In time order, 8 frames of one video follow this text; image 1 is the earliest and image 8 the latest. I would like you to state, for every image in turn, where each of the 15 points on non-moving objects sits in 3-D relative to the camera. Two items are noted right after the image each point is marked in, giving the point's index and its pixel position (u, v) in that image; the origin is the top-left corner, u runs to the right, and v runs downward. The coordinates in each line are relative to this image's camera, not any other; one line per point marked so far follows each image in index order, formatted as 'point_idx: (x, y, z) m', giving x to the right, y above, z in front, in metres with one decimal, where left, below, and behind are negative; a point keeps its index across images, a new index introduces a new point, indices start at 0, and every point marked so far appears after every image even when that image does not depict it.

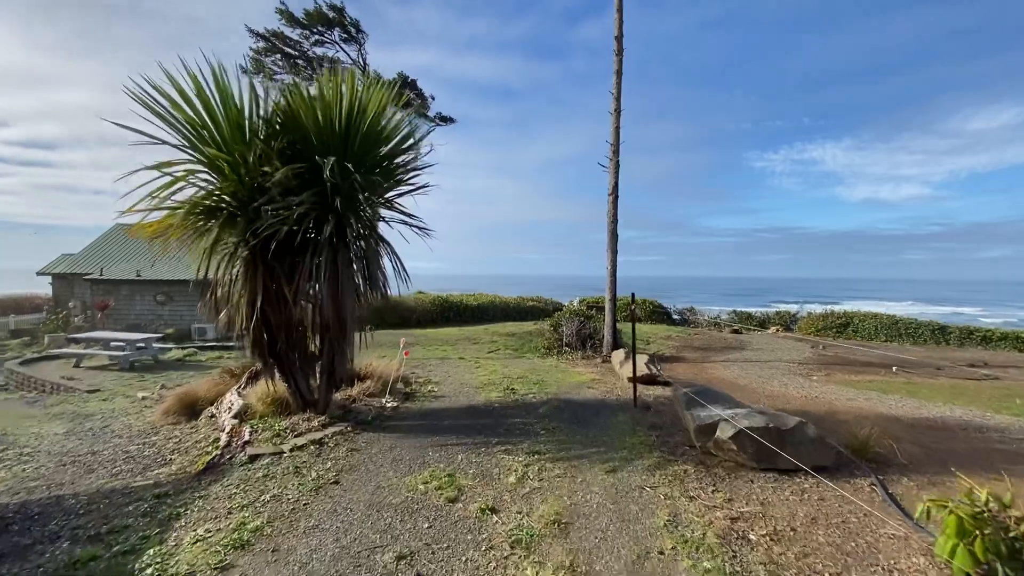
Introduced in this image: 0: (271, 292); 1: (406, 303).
0: (-2.3, 0.0, +4.4) m
1: (-4.0, -0.5, +18.0) m
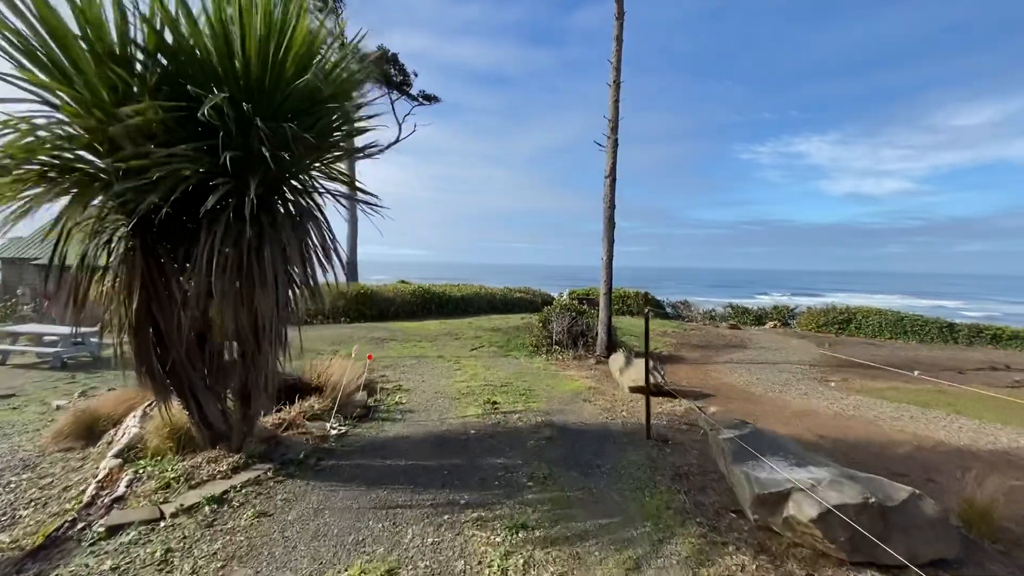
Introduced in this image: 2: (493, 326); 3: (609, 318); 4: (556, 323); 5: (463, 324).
0: (-2.4, 0.0, +3.2) m
1: (-4.5, -0.2, +16.7) m
2: (-0.6, -1.2, +14.7) m
3: (+2.1, -0.6, +10.1) m
4: (+1.0, -0.8, +10.6) m
5: (-1.6, -1.1, +15.0) m
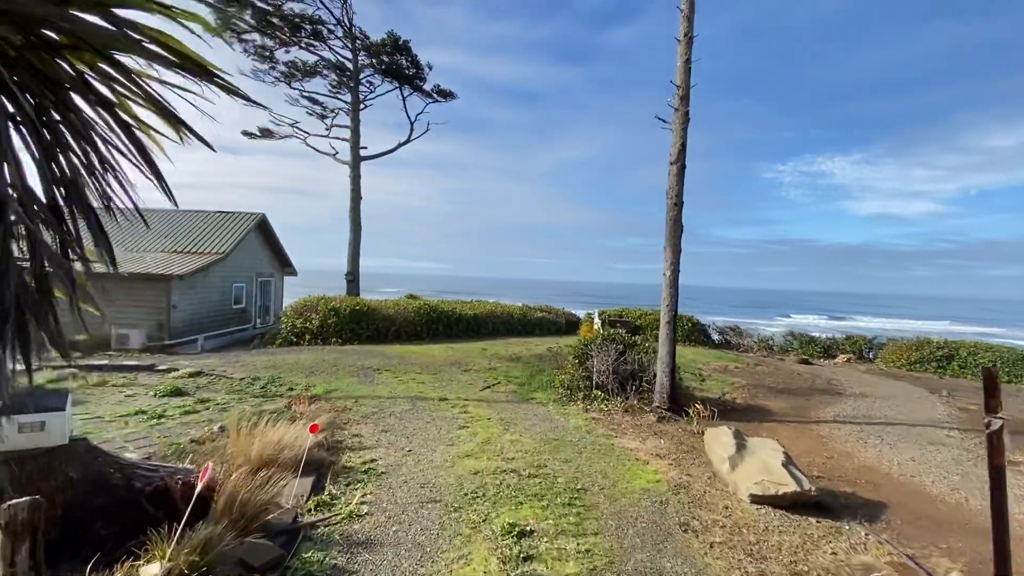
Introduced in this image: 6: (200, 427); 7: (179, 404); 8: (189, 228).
0: (-2.2, -0.1, +0.6) m
1: (-3.9, -0.6, +14.2) m
2: (0.0, -1.7, +12.0) m
3: (+2.5, -1.0, +7.4) m
4: (+1.4, -1.2, +7.9) m
5: (-1.0, -1.6, +12.4) m
6: (-4.2, -1.9, +6.5) m
7: (-5.5, -1.9, +7.8) m
8: (-11.6, +2.1, +17.1) m
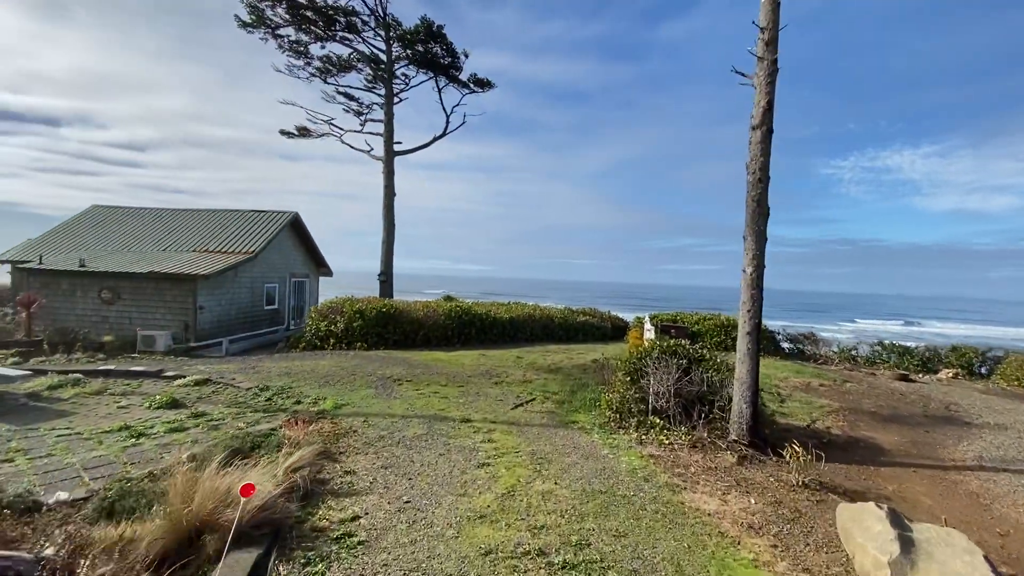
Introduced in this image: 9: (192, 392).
0: (-2.3, -0.1, -0.5) m
1: (-2.8, -0.7, +13.1) m
2: (+0.9, -1.7, +10.5) m
3: (+2.9, -1.1, +5.7) m
4: (+1.9, -1.2, +6.4) m
5: (-0.1, -1.7, +11.0) m
6: (-3.9, -1.9, +5.5) m
7: (-5.0, -1.9, +6.9) m
8: (-10.2, +2.1, +16.7) m
9: (-5.5, -1.8, +8.2) m
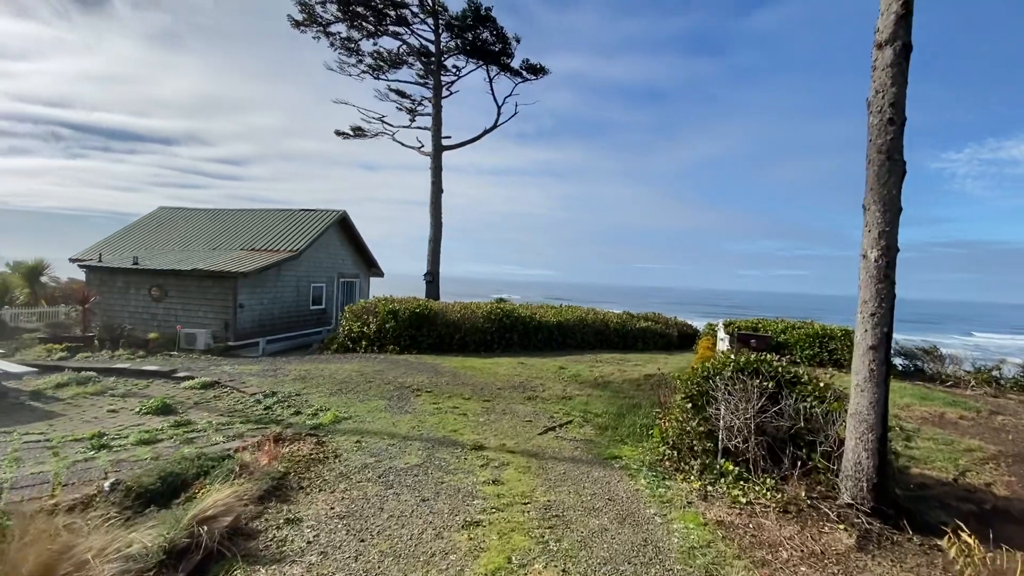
0: (-3.1, +0.1, -1.6) m
1: (-1.6, -0.6, +11.9) m
2: (+1.6, -1.7, +8.9) m
3: (+3.0, -1.0, +3.8) m
4: (+2.1, -1.1, +4.6) m
5: (+0.7, -1.6, +9.5) m
6: (-3.8, -1.8, +4.5) m
7: (-4.6, -1.8, +6.1) m
8: (-8.4, +2.1, +16.6) m
9: (-5.0, -1.7, +7.5) m
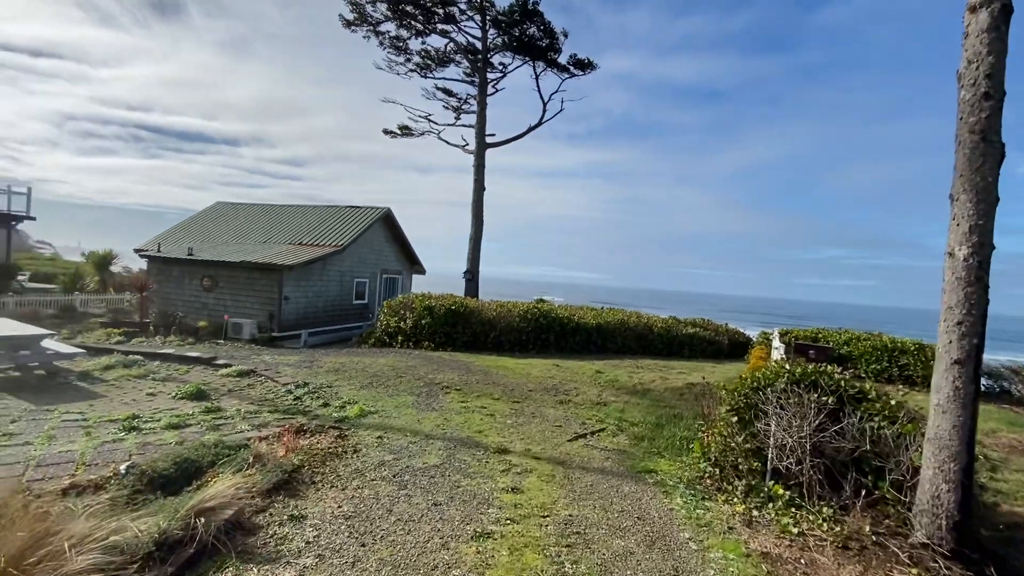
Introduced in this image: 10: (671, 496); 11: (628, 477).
0: (-3.4, +0.3, -1.6) m
1: (-0.7, -0.6, +11.7) m
2: (+2.2, -1.7, +8.4) m
3: (+3.1, -1.0, +3.2) m
4: (+2.3, -1.1, +4.1) m
5: (+1.4, -1.6, +9.1) m
6: (-3.6, -1.6, +4.5) m
7: (-4.3, -1.6, +6.2) m
8: (-7.0, +2.3, +17.0) m
9: (-4.5, -1.5, +7.6) m
10: (+1.4, -1.8, +4.2) m
11: (+1.1, -1.8, +4.6) m
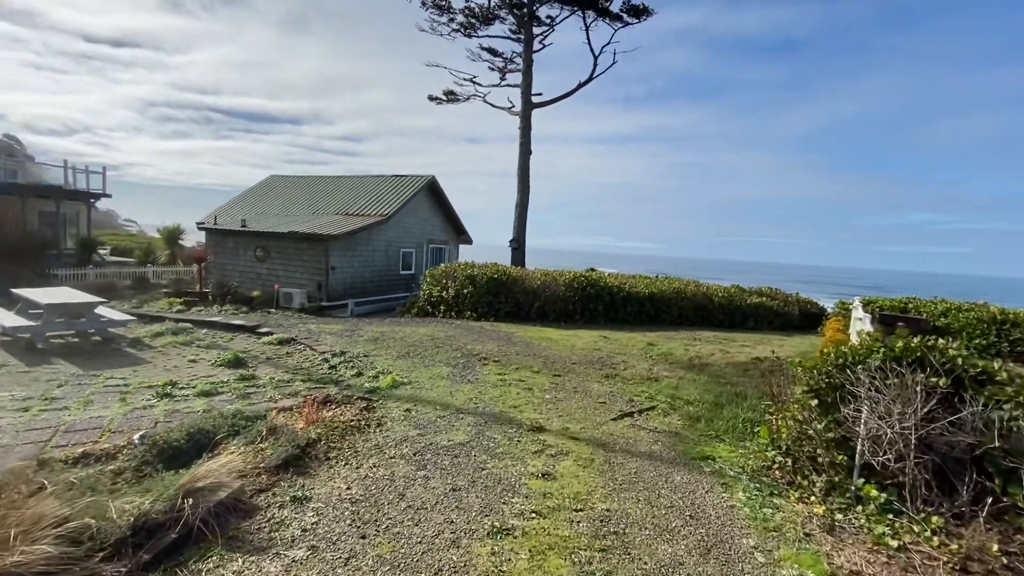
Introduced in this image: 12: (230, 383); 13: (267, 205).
0: (-3.8, +0.2, -1.8) m
1: (+0.4, +0.2, +11.2) m
2: (+2.9, -1.1, +7.6) m
3: (+3.2, -0.7, +2.4) m
4: (+2.5, -0.8, +3.3) m
5: (+2.2, -1.0, +8.4) m
6: (-3.3, -1.3, +4.4) m
7: (-3.8, -1.2, +6.1) m
8: (-5.3, +3.4, +16.9) m
9: (-3.9, -1.0, +7.6) m
10: (+1.7, -1.5, +3.6) m
11: (+1.4, -1.5, +4.0) m
12: (-3.5, -1.2, +6.0) m
13: (-8.8, +3.0, +17.0) m
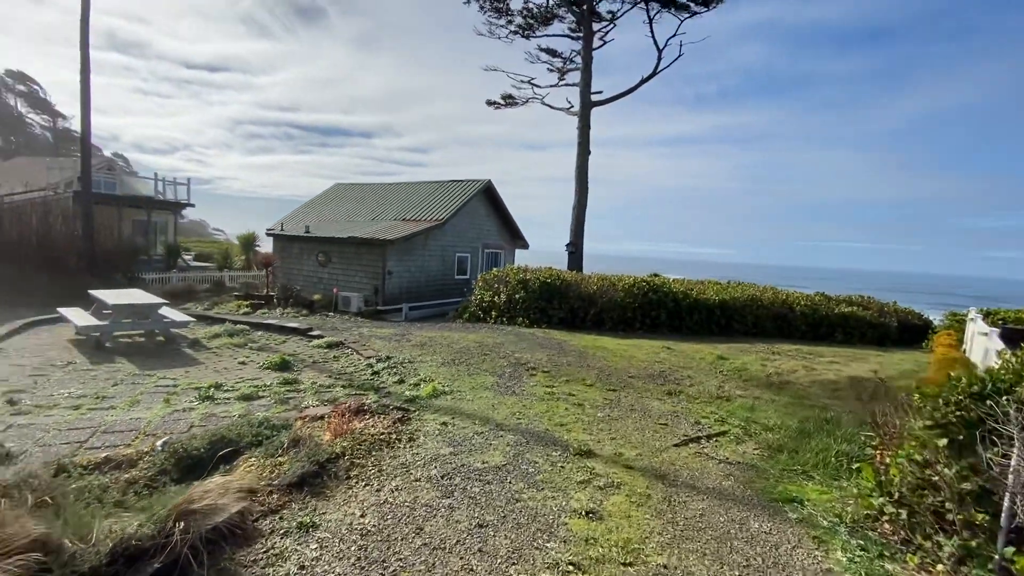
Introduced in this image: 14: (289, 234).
0: (-4.2, +0.3, -1.8) m
1: (+1.6, +0.1, +10.6) m
2: (+3.6, -1.2, +6.7) m
3: (+3.3, -0.8, +1.4) m
4: (+2.7, -0.9, +2.5) m
5: (+3.0, -1.1, +7.5) m
6: (-2.9, -1.3, +4.3) m
7: (-3.2, -1.2, +6.1) m
8: (-3.3, +3.2, +17.0) m
9: (-3.1, -1.1, +7.5) m
10: (+1.9, -1.5, +2.8) m
11: (+1.7, -1.5, +3.3) m
12: (-3.0, -1.2, +5.9) m
13: (-6.7, +2.8, +17.6) m
14: (-7.4, +1.8, +15.8) m
